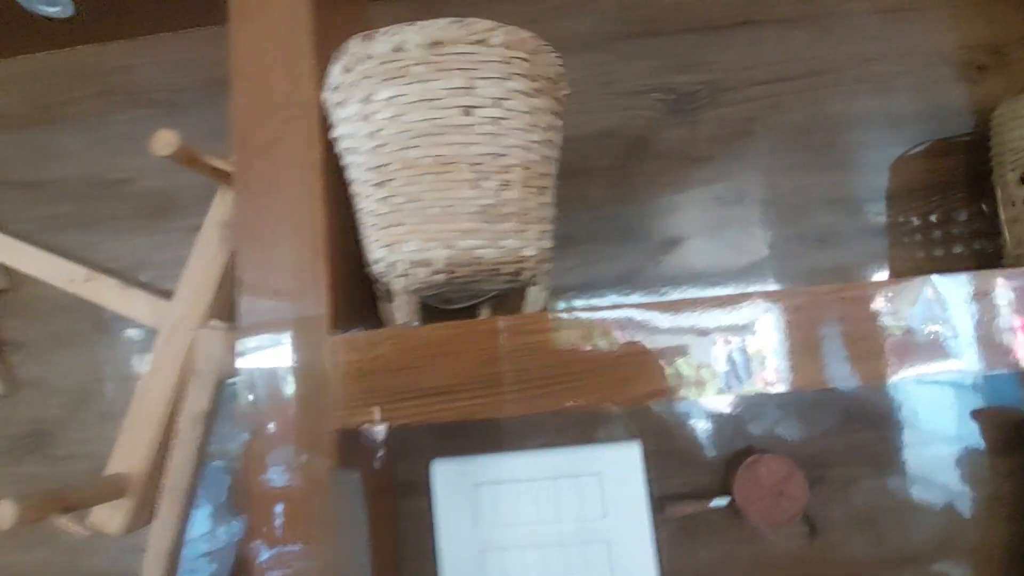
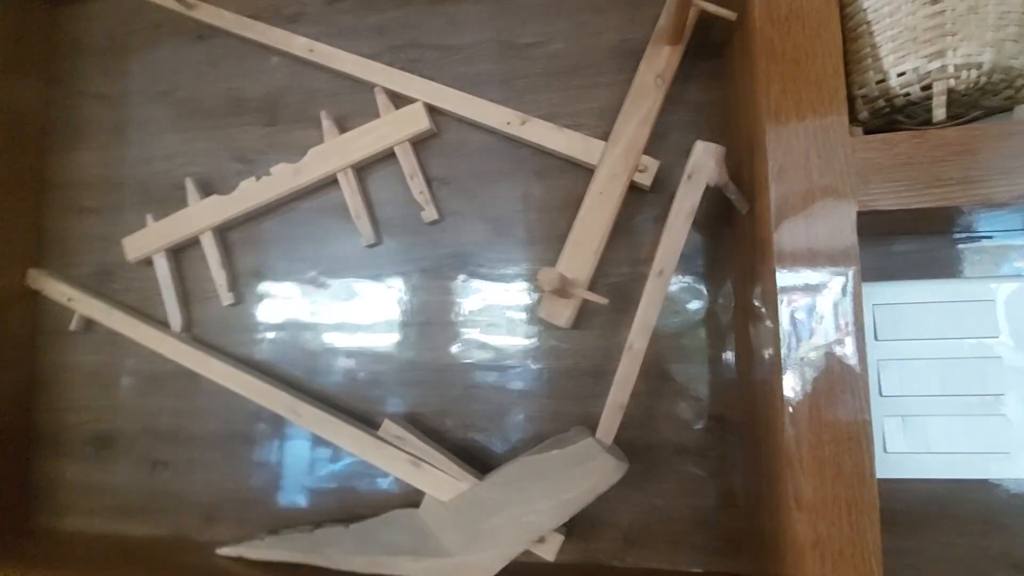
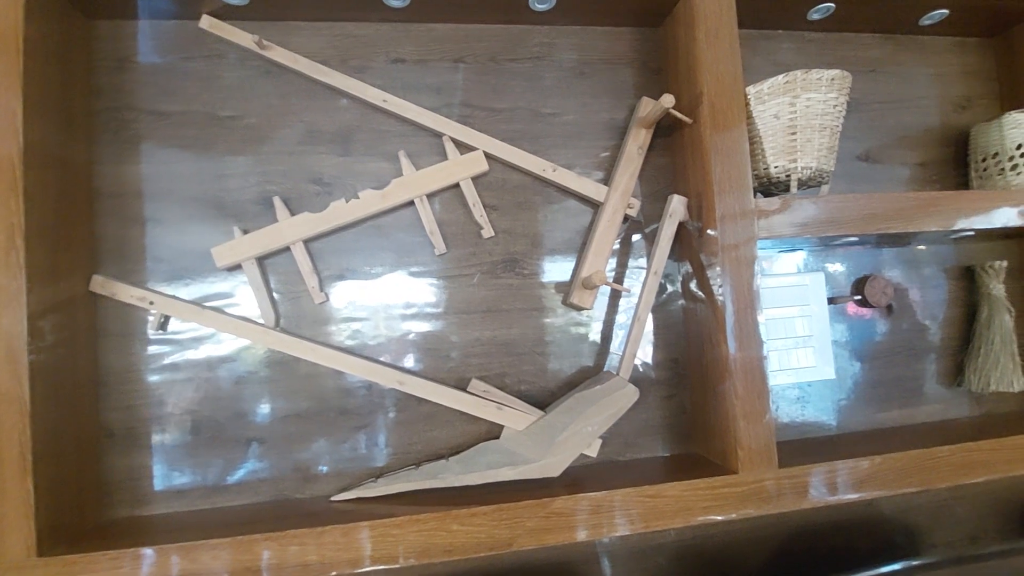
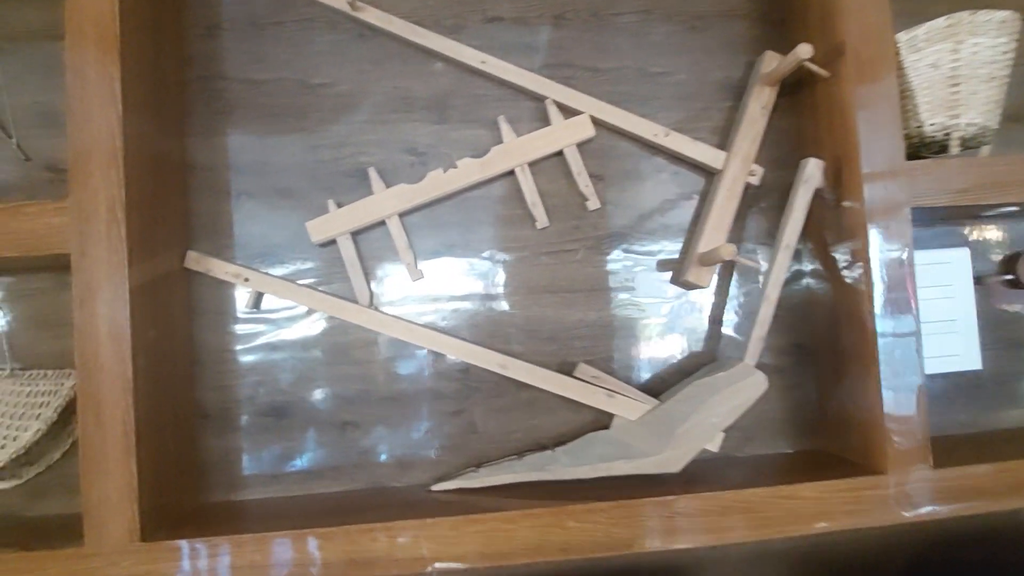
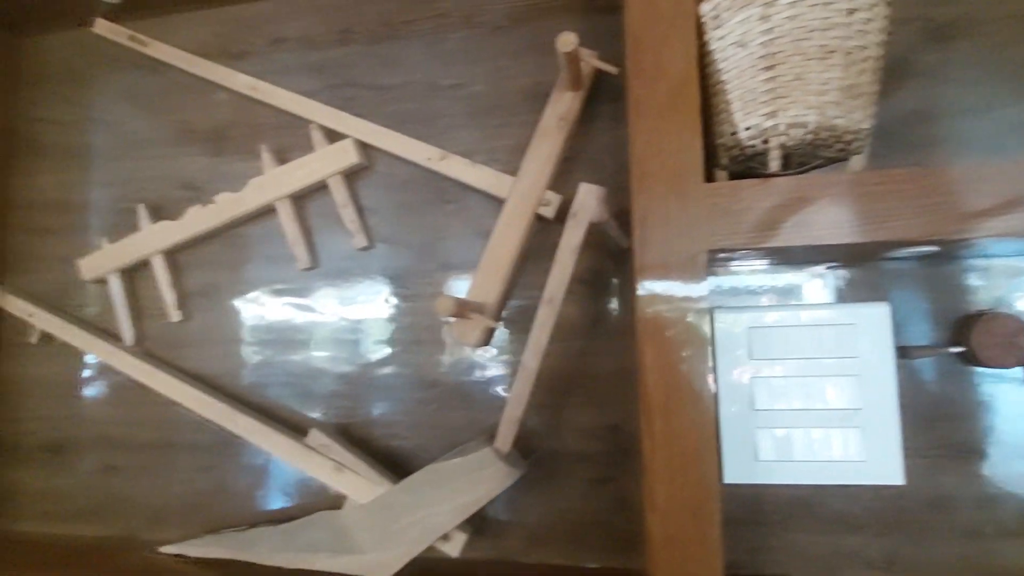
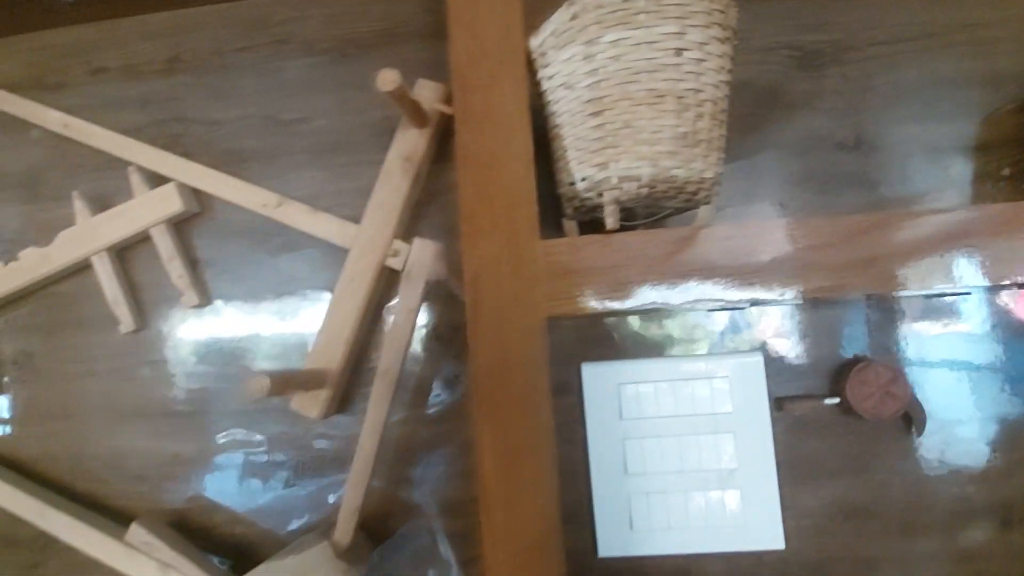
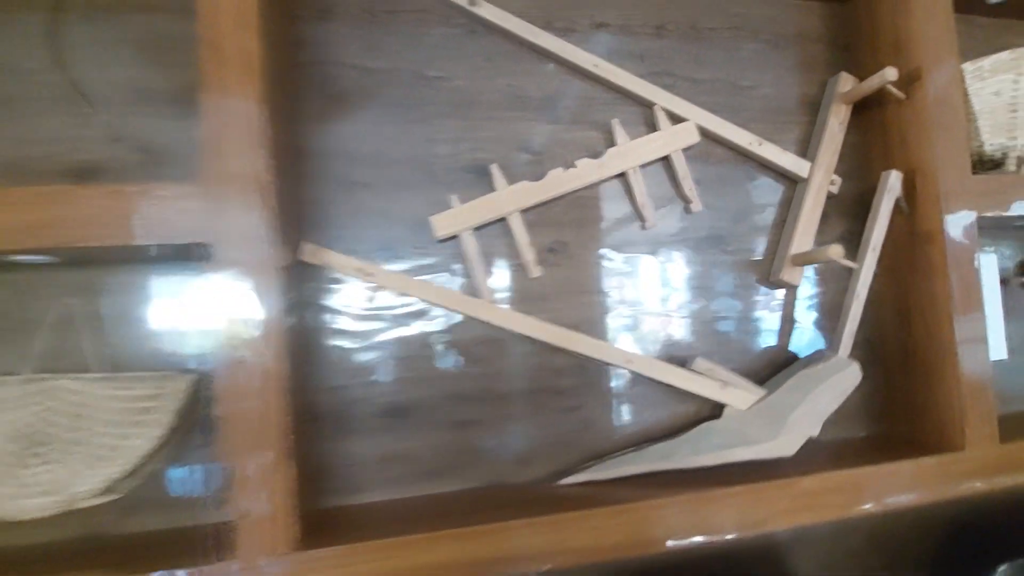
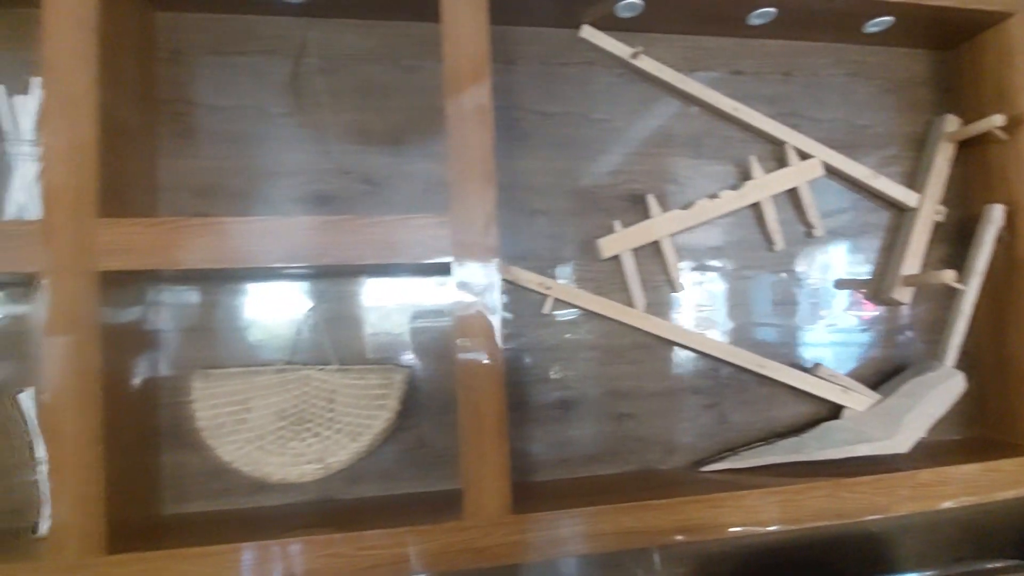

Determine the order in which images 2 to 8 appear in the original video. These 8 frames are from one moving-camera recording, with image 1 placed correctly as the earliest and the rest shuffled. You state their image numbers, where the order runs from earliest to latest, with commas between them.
6, 5, 2, 3, 4, 7, 8
